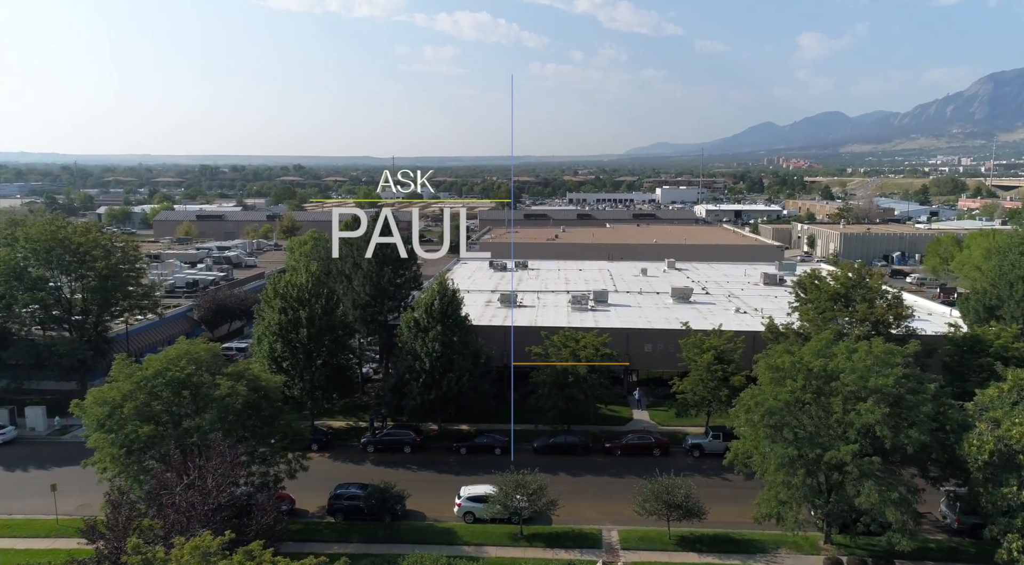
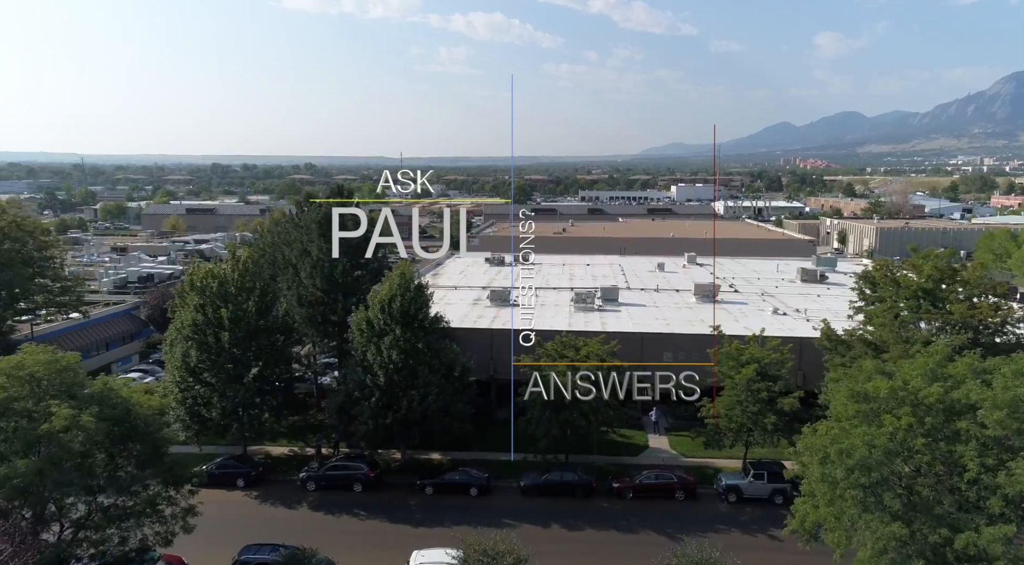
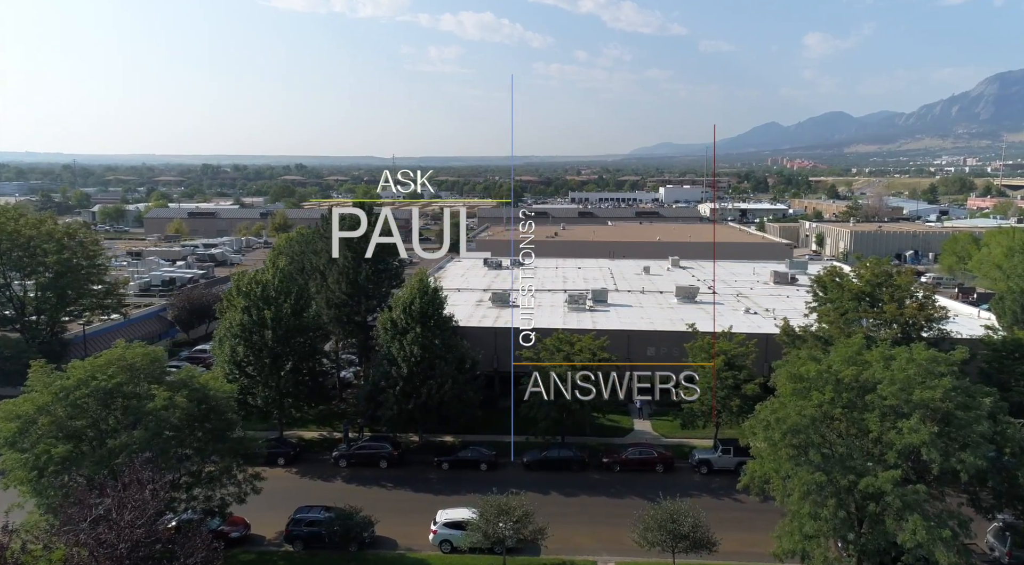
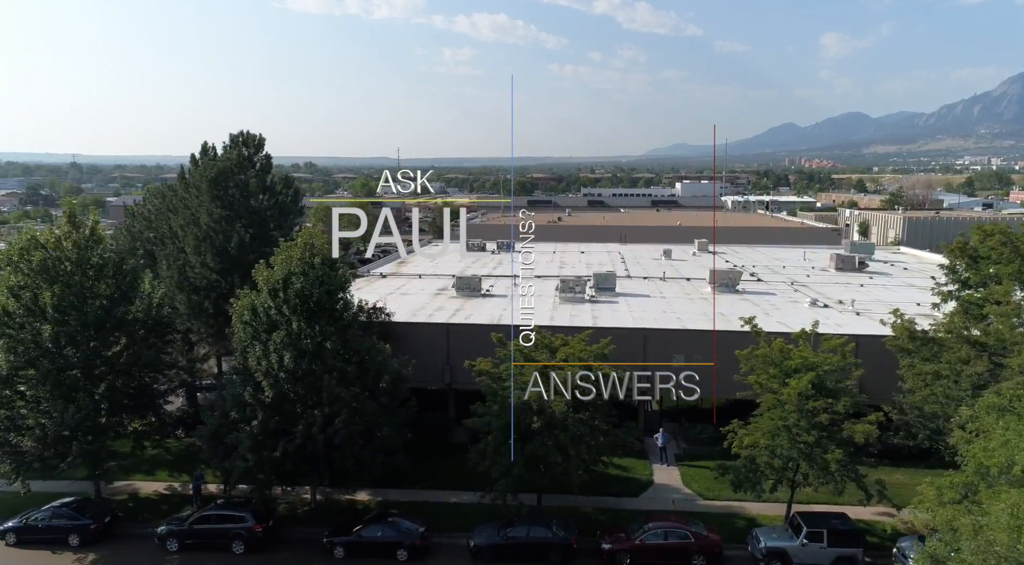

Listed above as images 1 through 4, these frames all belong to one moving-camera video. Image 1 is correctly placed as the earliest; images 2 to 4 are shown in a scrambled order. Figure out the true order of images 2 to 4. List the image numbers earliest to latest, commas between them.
3, 2, 4
